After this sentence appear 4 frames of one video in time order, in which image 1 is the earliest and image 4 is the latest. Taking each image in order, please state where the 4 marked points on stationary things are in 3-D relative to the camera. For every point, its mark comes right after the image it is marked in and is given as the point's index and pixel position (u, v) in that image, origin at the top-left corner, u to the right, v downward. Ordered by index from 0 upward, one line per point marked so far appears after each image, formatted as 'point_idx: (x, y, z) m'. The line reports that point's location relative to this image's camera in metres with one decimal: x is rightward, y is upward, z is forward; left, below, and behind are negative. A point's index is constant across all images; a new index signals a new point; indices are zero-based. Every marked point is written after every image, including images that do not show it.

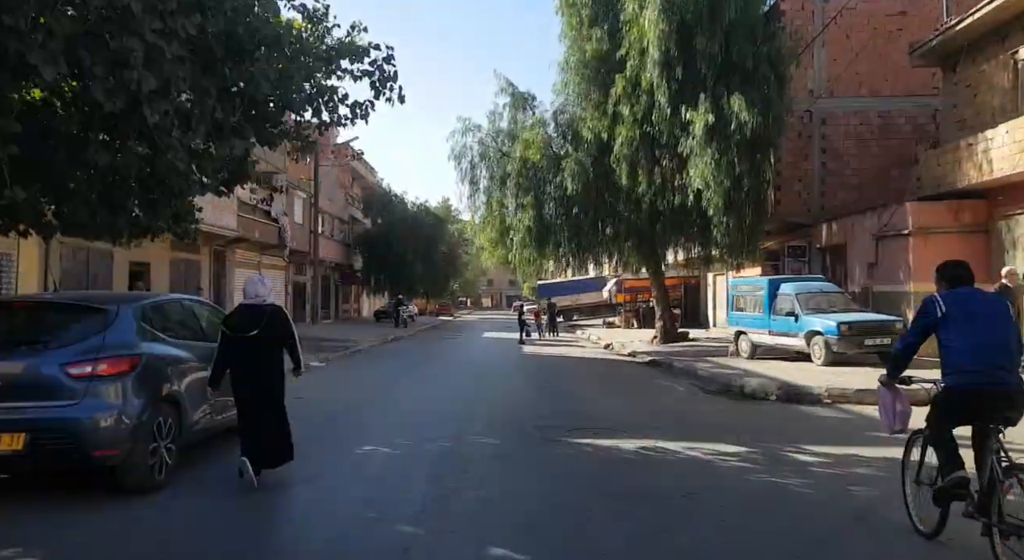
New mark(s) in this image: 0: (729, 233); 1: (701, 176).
0: (+5.8, +1.2, +19.8) m
1: (+4.8, +2.6, +18.9) m
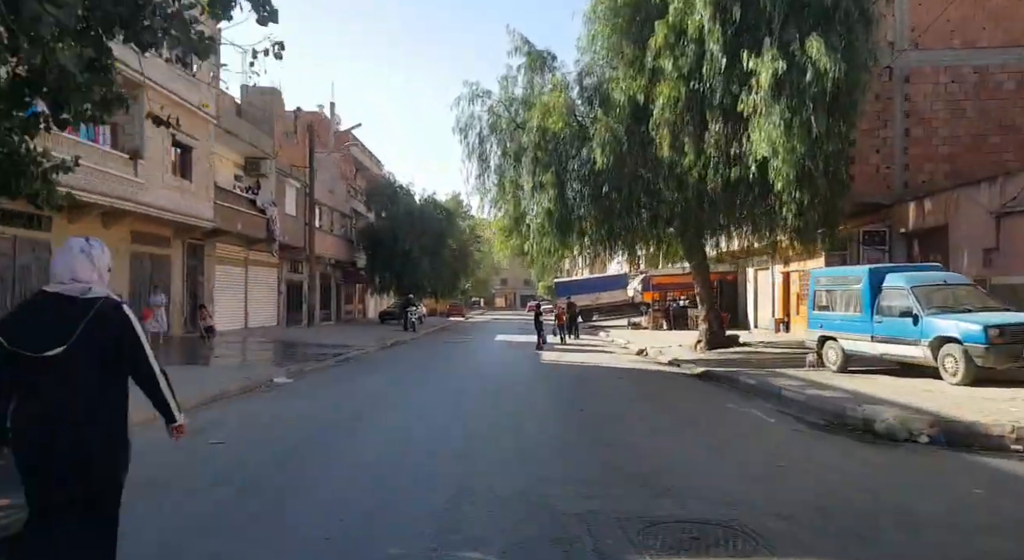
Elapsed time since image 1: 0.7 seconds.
0: (+6.2, +1.4, +15.9) m
1: (+5.2, +2.8, +15.0) m
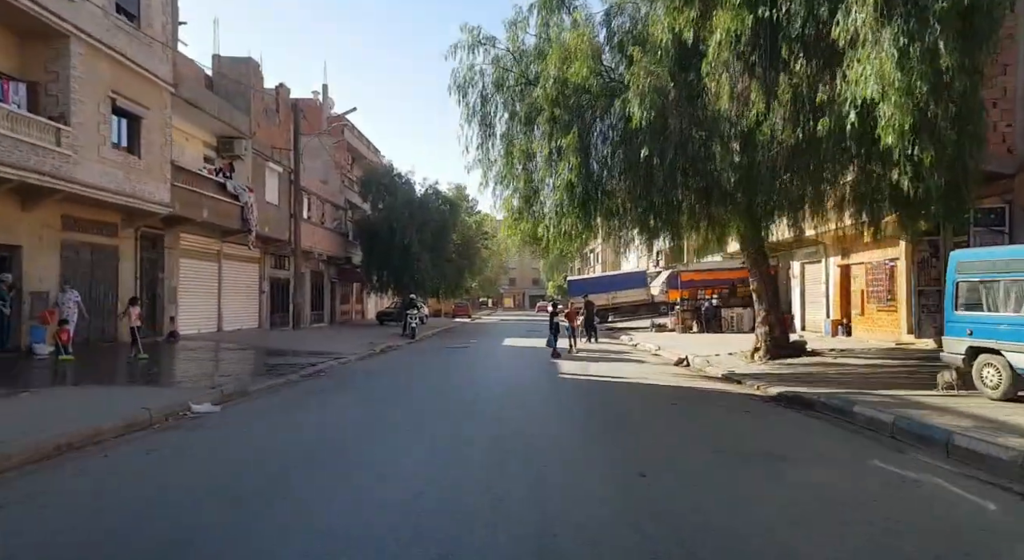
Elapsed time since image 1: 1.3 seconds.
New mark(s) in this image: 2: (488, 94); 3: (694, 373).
0: (+6.4, +1.6, +11.8) m
1: (+5.4, +3.0, +10.8) m
2: (-0.5, +4.3, +17.2) m
3: (+3.9, -2.0, +16.1) m
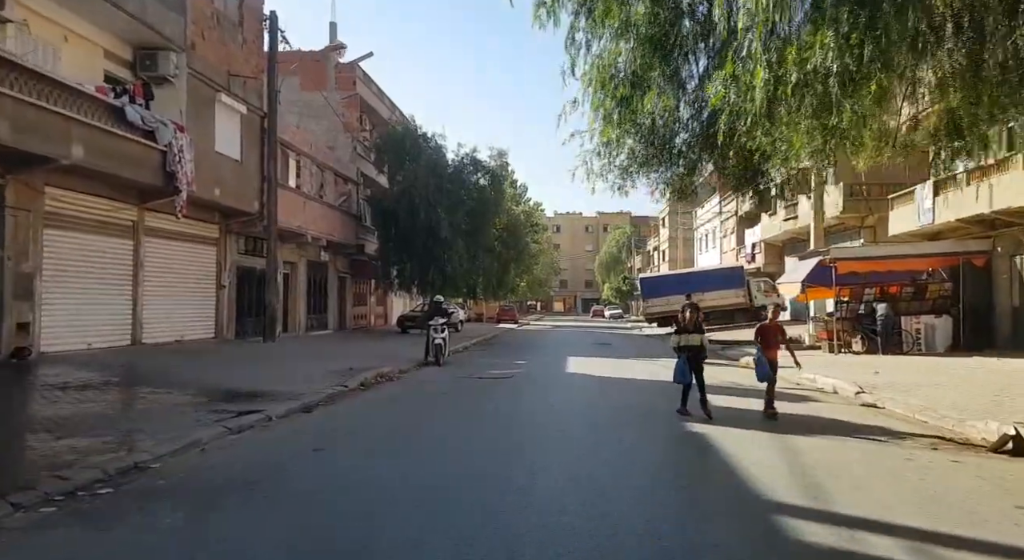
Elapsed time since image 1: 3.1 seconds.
0: (+7.0, +1.9, +1.0) m
1: (+5.9, +3.3, +0.1) m
2: (+0.5, +4.7, +6.8) m
3: (+4.8, -1.7, +5.5) m
